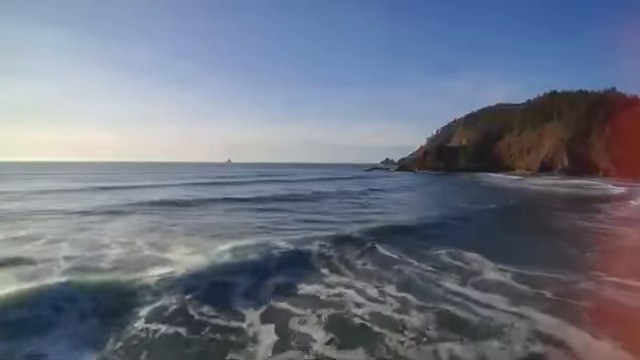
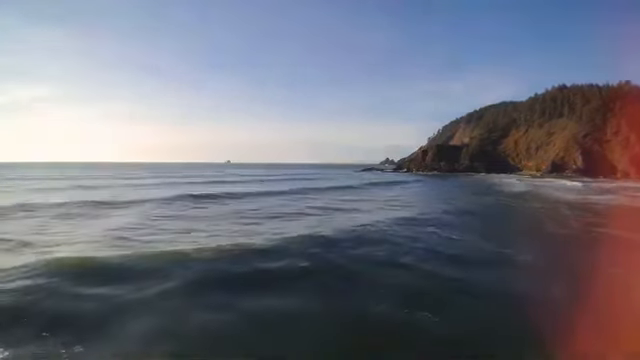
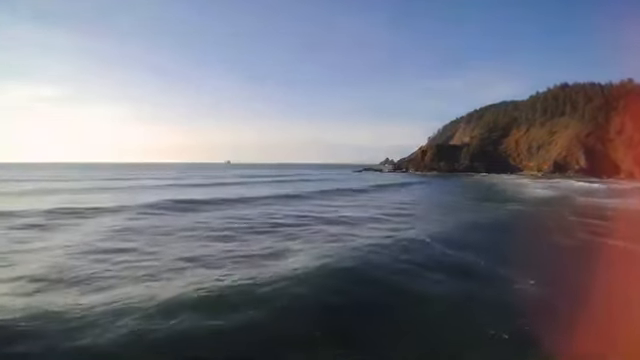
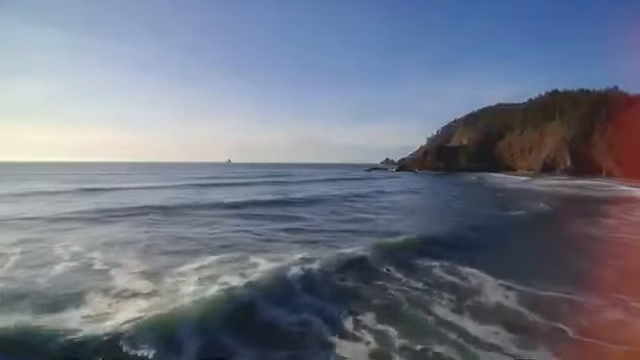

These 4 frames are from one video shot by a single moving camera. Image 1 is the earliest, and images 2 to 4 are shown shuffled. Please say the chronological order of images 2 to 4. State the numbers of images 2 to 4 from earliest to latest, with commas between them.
4, 2, 3
